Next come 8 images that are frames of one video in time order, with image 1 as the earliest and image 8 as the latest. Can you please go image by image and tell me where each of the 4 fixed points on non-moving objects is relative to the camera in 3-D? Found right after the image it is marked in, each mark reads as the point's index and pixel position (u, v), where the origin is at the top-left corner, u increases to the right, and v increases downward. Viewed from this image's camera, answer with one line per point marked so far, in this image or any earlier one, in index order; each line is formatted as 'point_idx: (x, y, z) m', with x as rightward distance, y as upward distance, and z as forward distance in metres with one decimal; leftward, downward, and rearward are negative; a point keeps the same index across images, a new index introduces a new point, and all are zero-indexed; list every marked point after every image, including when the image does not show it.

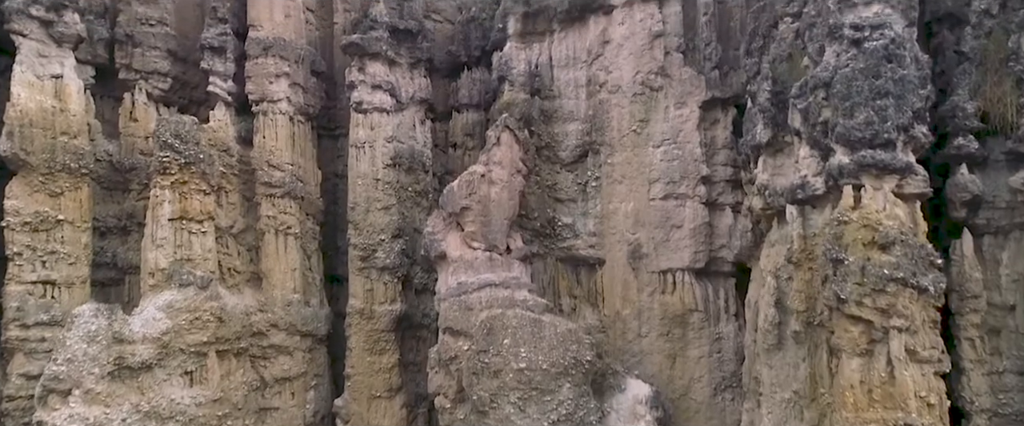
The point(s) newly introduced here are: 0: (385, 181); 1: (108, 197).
0: (-1.5, +0.4, +10.1) m
1: (-4.4, +0.2, +9.6) m
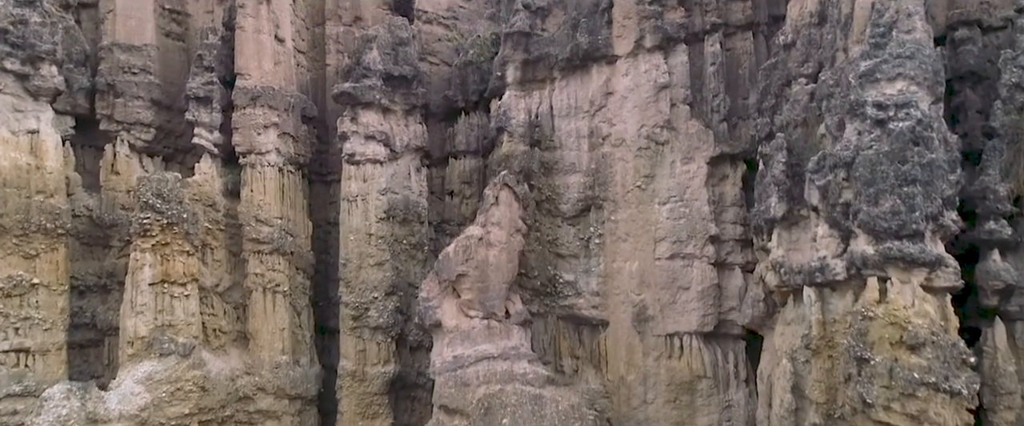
0: (-1.5, -0.2, +9.6) m
1: (-4.4, -0.4, +9.2) m
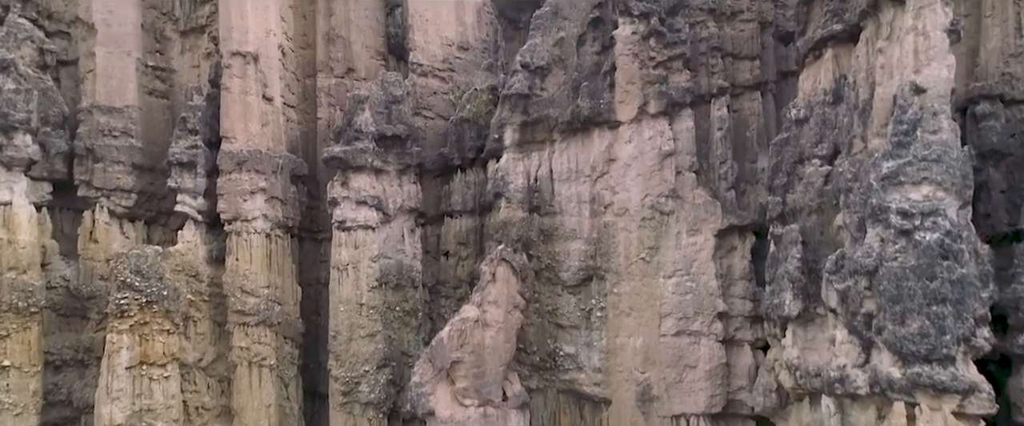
0: (-1.5, -1.0, +9.2) m
1: (-4.5, -1.1, +8.8) m
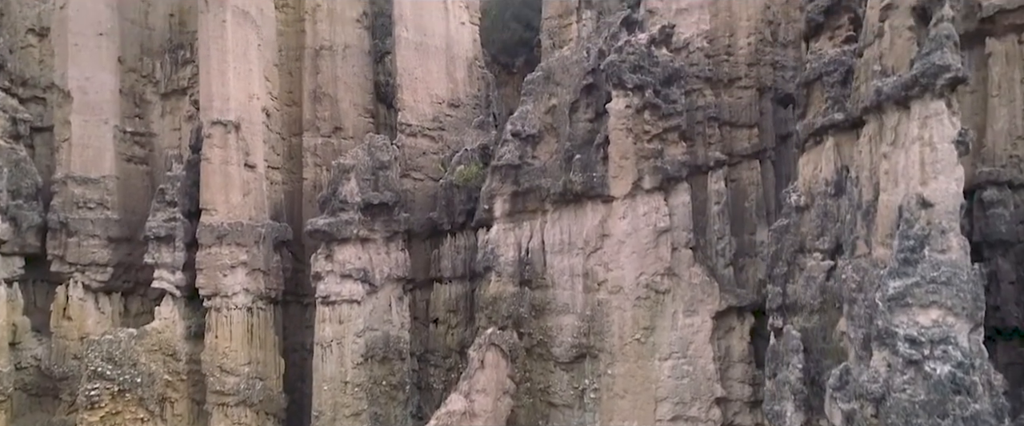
0: (-1.6, -1.7, +8.9) m
1: (-4.6, -1.9, +8.4) m
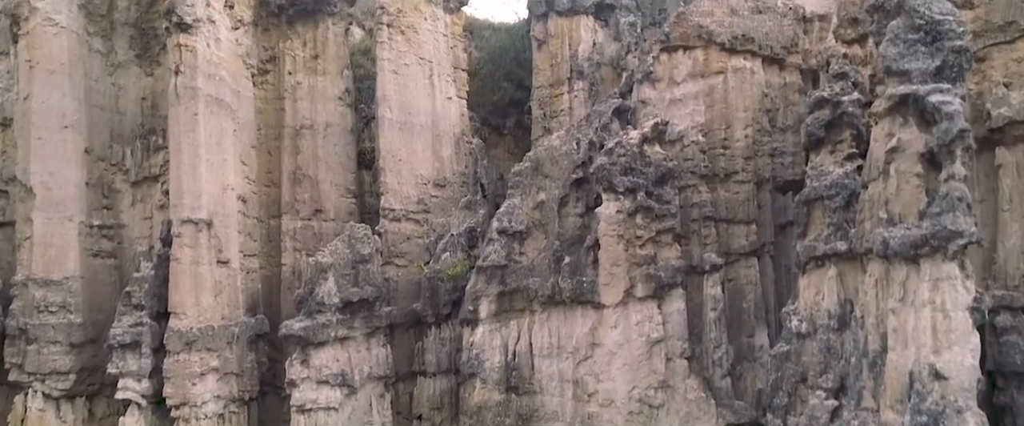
0: (-1.7, -2.7, +8.4) m
1: (-4.7, -2.8, +7.9) m
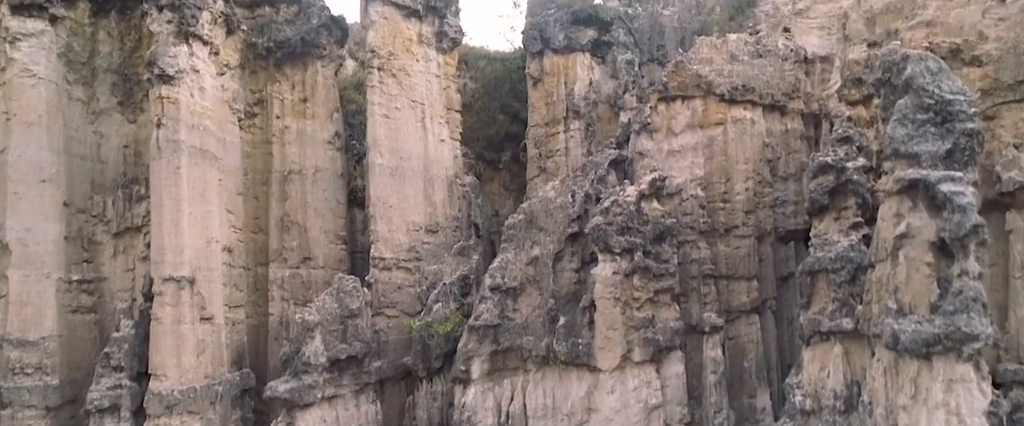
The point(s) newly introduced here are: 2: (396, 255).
0: (-1.8, -3.2, +8.1) m
1: (-4.8, -3.3, +7.6) m
2: (-1.3, -0.5, +9.8) m
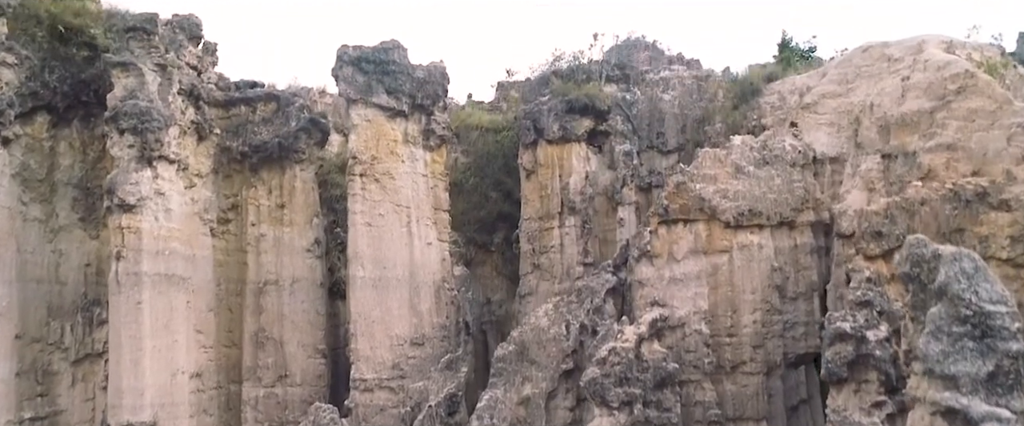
0: (-1.9, -4.4, +7.4) m
1: (-4.9, -4.5, +6.9) m
2: (-1.4, -1.7, +9.2) m
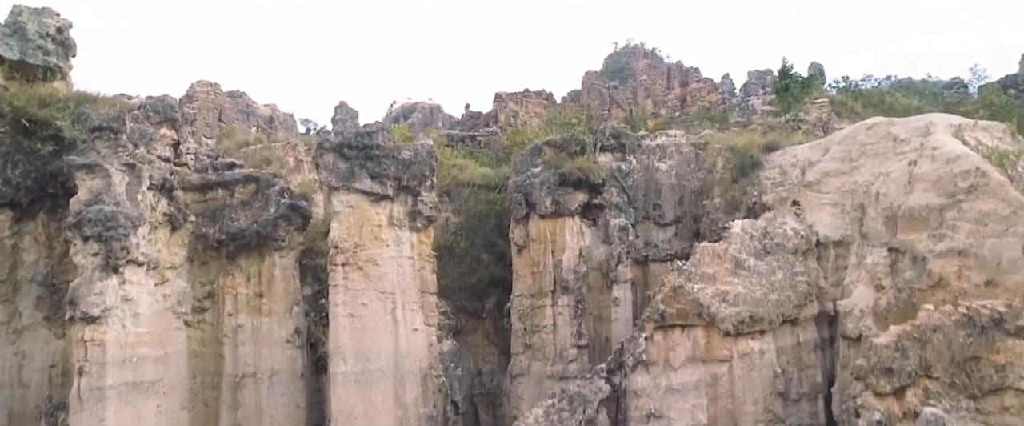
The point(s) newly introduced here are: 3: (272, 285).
0: (-2.0, -5.3, +7.0) m
1: (-5.0, -5.4, +6.5) m
2: (-1.5, -2.6, +8.7) m
3: (-2.4, -0.7, +9.0) m
